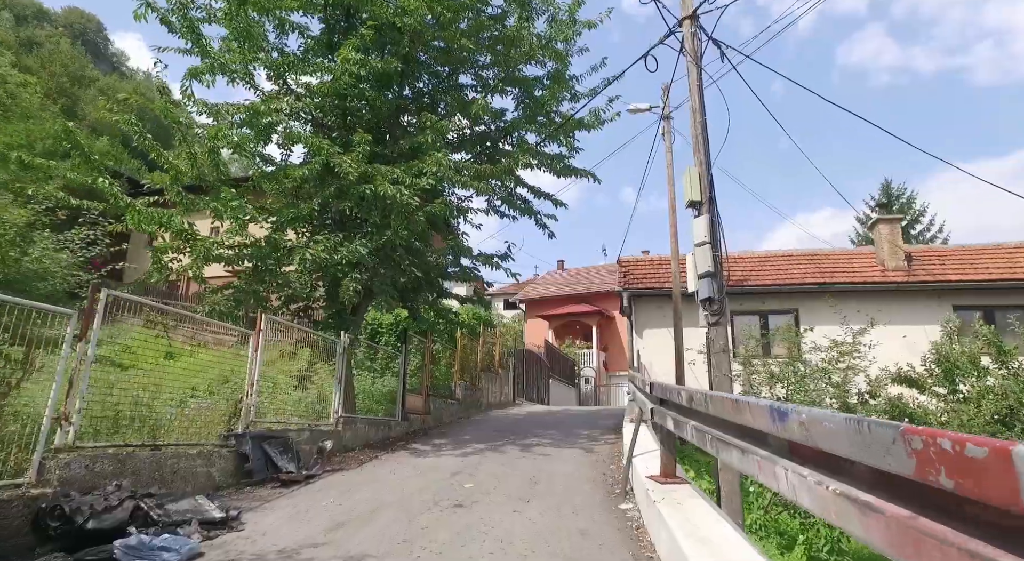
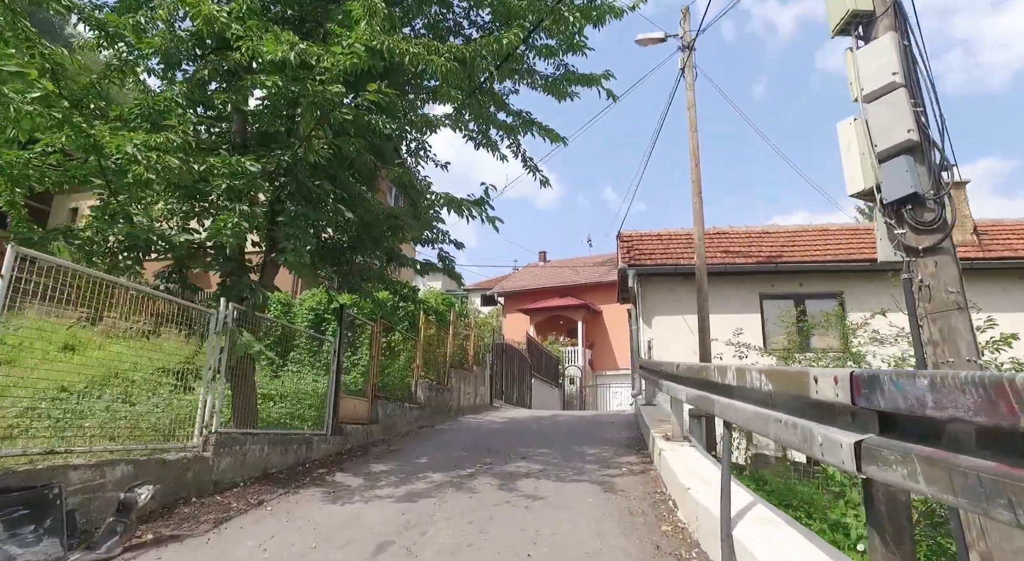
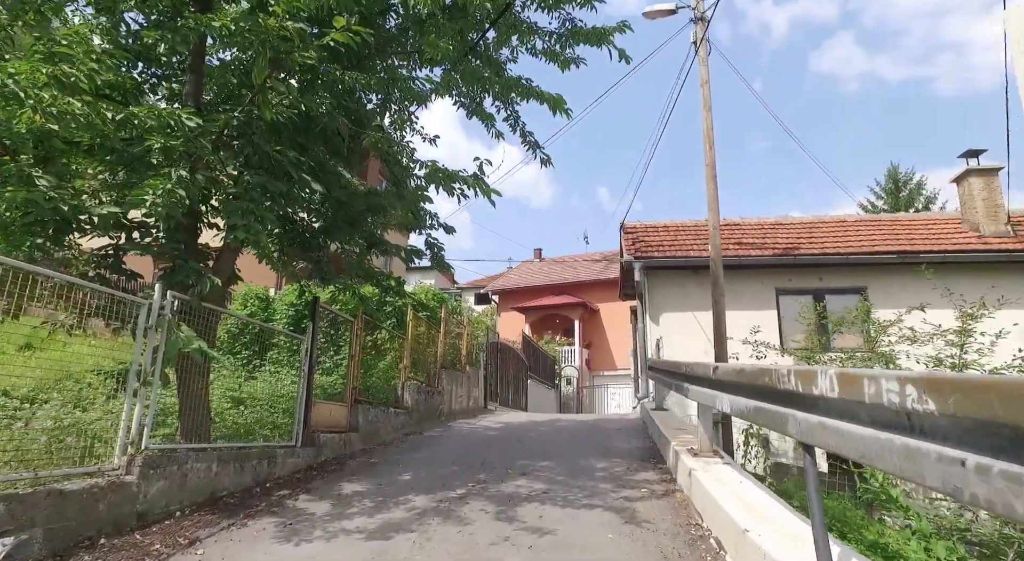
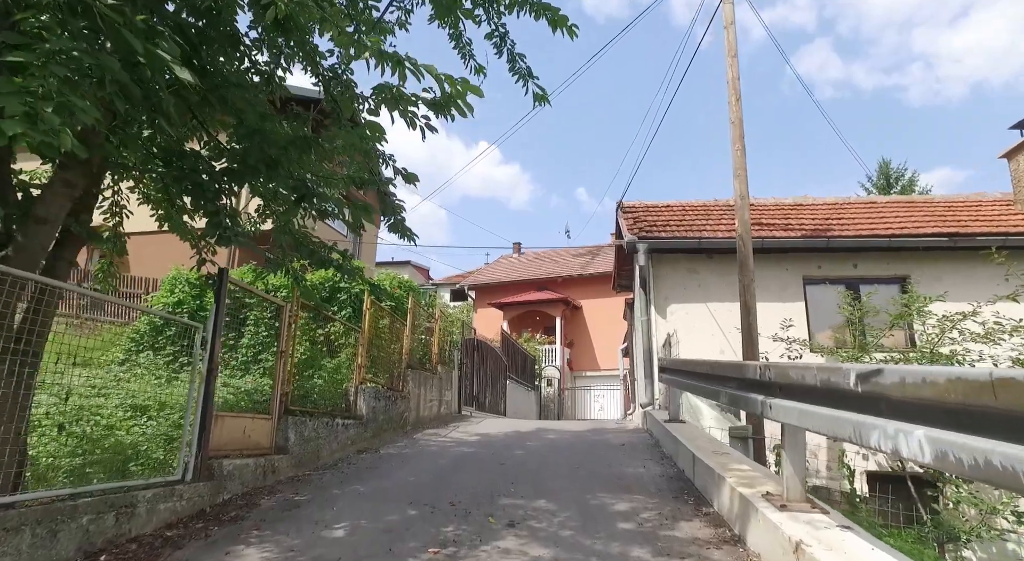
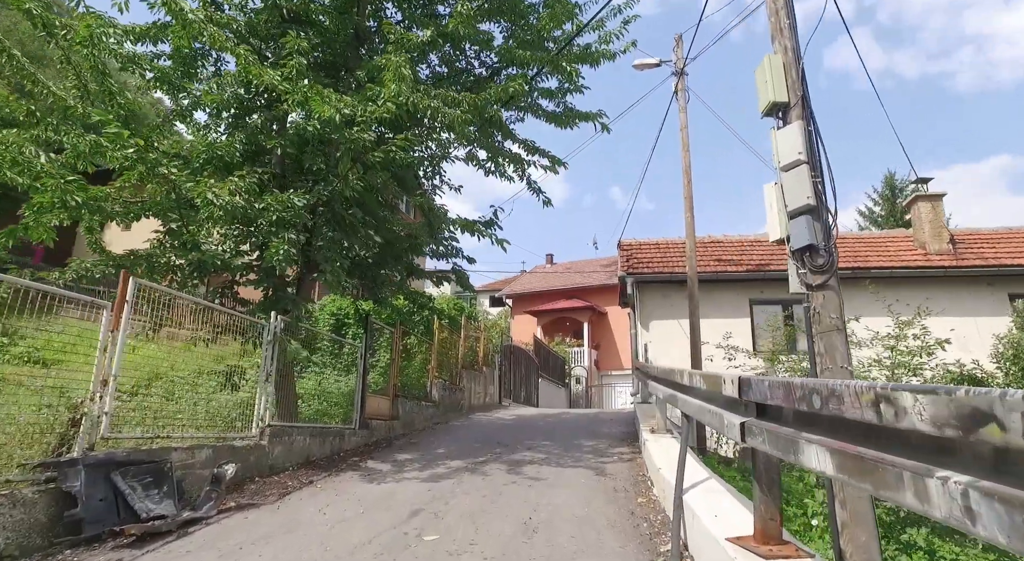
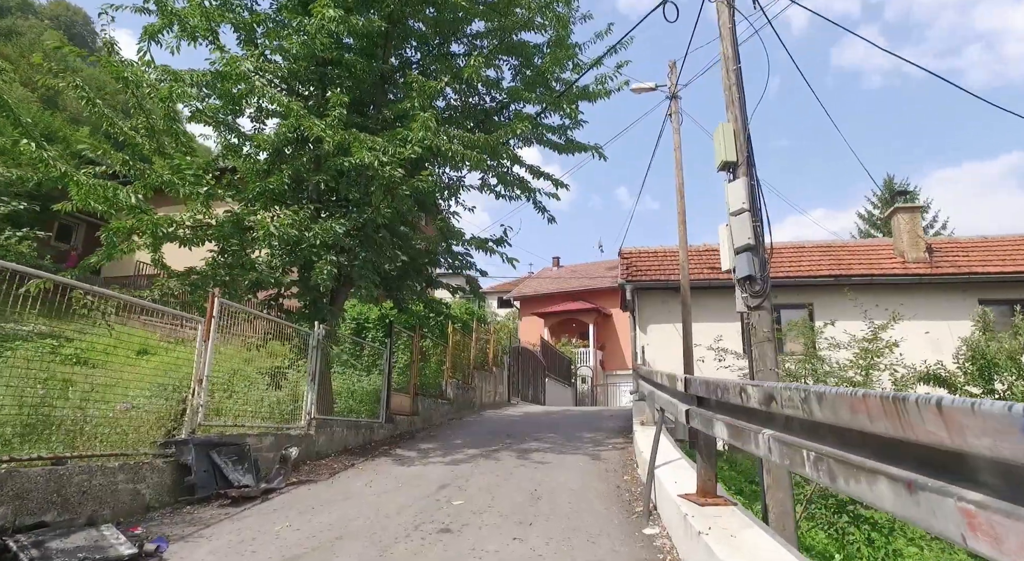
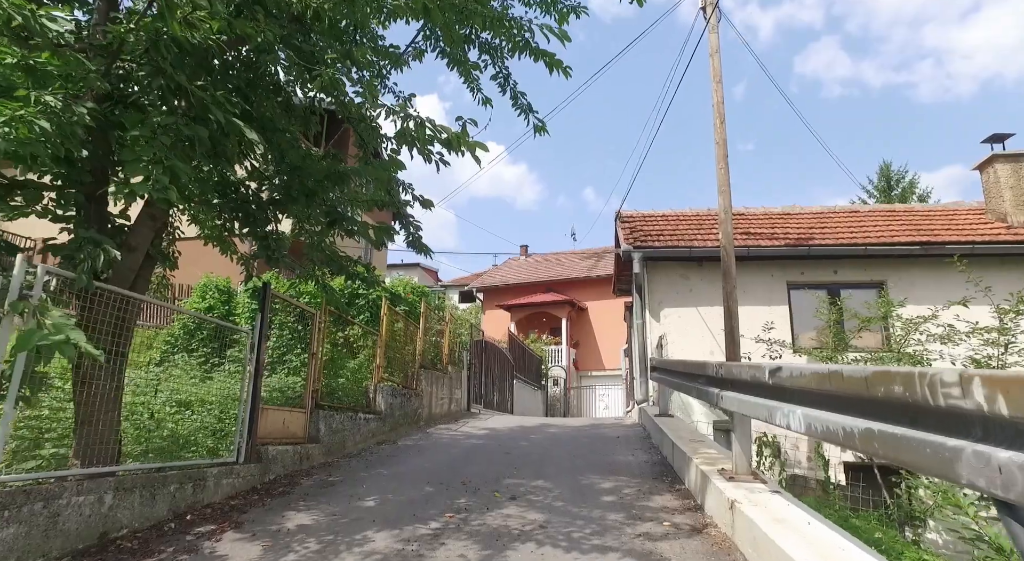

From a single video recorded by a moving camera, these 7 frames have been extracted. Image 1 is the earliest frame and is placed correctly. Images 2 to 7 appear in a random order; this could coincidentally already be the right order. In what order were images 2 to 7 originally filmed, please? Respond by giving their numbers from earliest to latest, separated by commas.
6, 5, 2, 3, 7, 4
